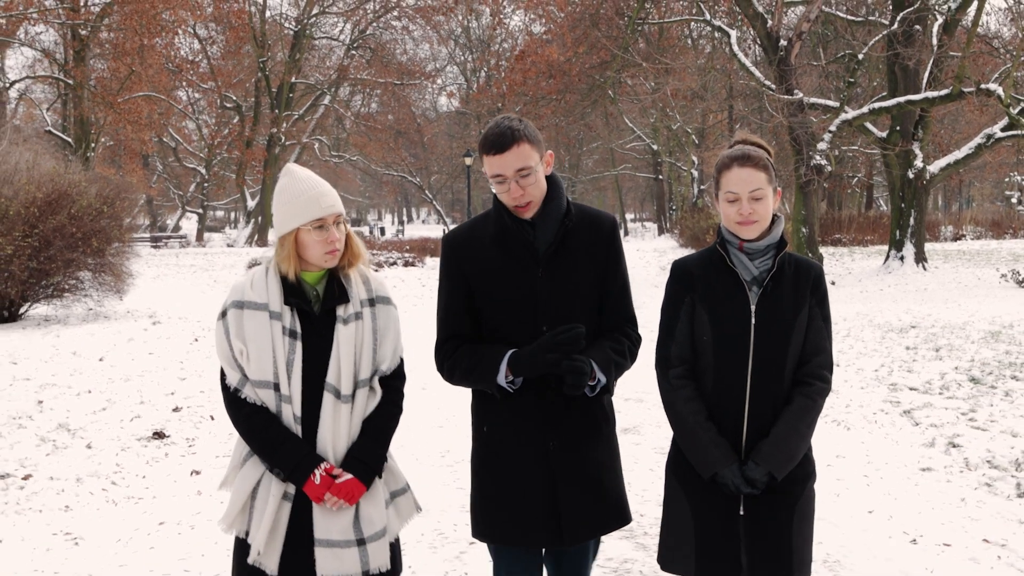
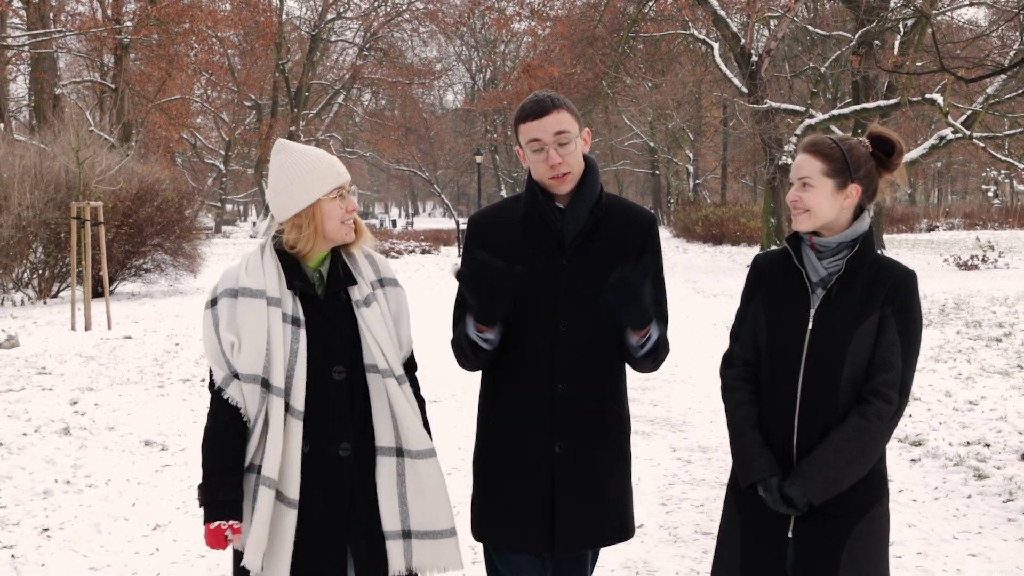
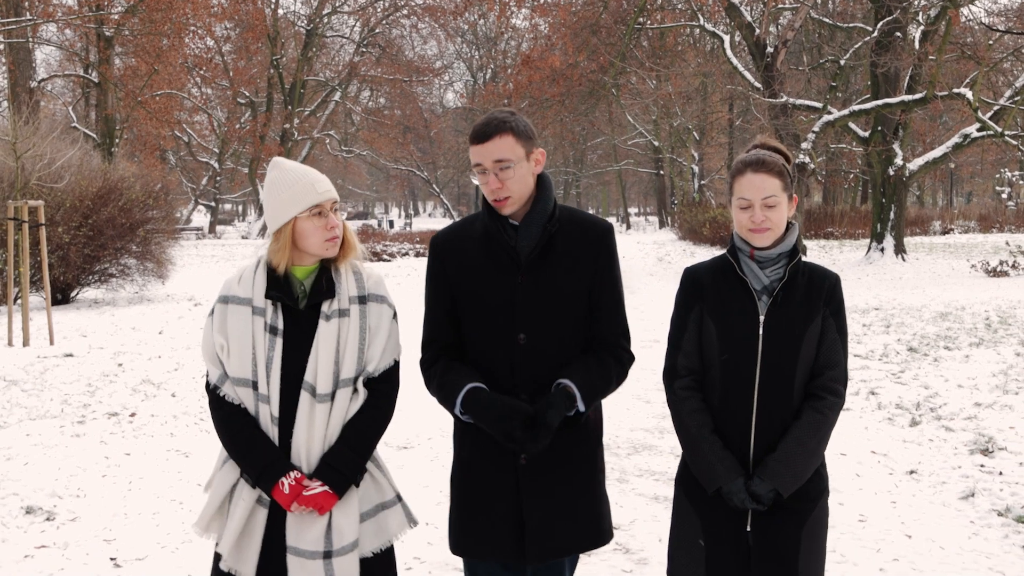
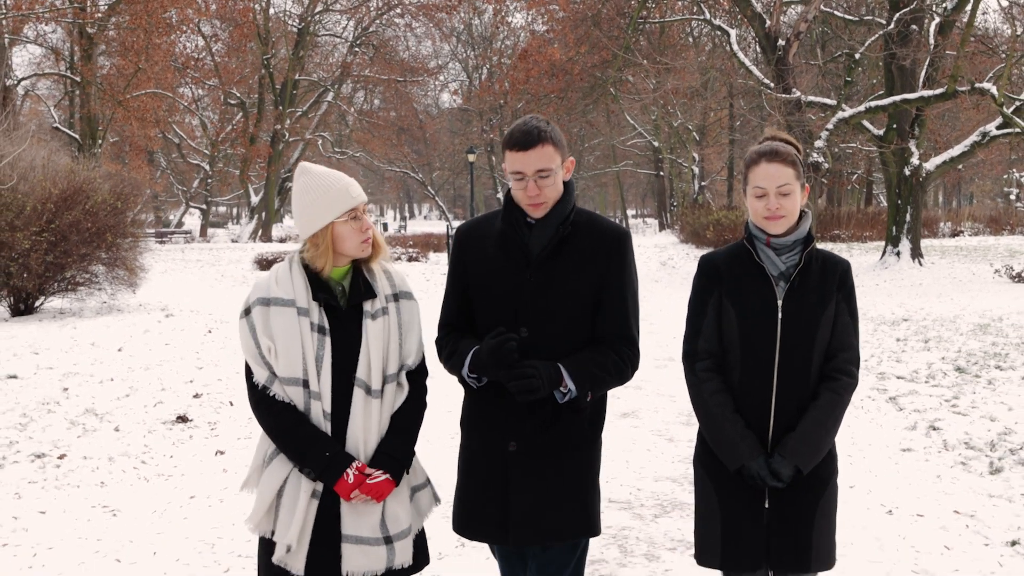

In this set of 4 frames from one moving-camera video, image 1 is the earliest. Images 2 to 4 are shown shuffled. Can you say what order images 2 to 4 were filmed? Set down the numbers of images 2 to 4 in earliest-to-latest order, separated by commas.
4, 3, 2
